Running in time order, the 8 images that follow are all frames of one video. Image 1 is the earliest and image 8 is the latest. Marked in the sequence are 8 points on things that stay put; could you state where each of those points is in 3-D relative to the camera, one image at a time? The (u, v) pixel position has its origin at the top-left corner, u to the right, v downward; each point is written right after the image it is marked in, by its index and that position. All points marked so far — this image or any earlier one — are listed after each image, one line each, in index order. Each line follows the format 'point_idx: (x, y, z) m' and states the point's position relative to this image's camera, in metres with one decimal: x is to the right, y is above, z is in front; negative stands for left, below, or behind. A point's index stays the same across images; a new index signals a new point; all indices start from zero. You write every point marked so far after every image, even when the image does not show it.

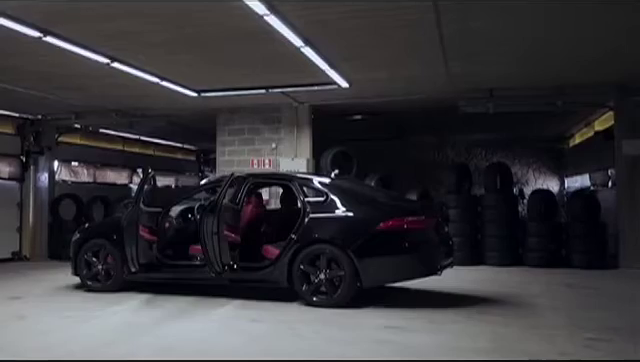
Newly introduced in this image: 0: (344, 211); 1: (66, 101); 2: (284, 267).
0: (+0.2, -0.3, +6.1) m
1: (-4.4, +1.4, +10.4) m
2: (-0.4, -0.9, +6.1) m
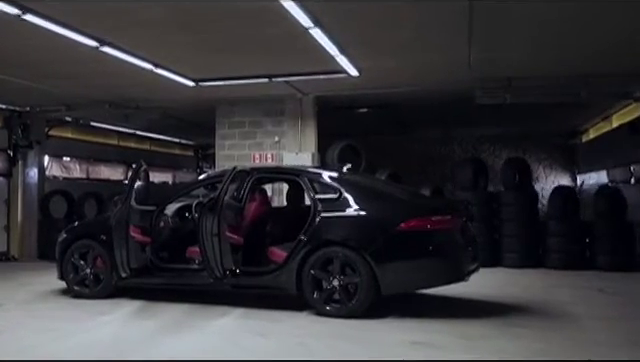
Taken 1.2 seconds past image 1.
0: (+0.3, -0.3, +5.4) m
1: (-4.3, +1.4, +9.8) m
2: (-0.2, -0.8, +5.5) m
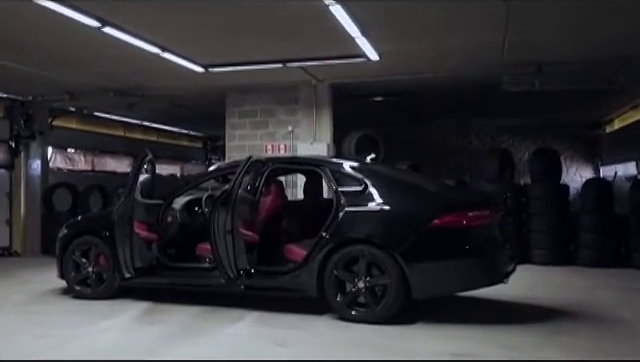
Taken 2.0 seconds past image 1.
0: (+0.5, -0.2, +4.9) m
1: (-4.1, +1.6, +9.3) m
2: (0.0, -0.8, +5.0) m
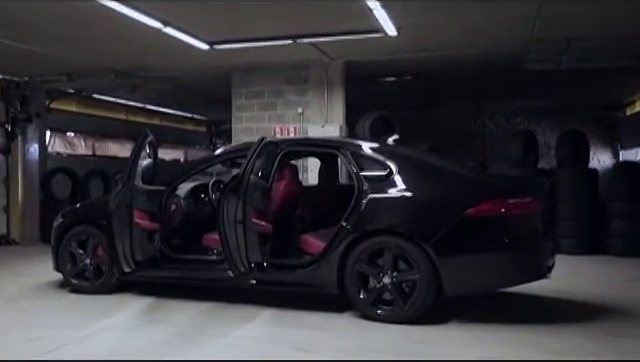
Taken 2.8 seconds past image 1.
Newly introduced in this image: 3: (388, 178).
0: (+0.6, -0.1, +4.4) m
1: (-3.9, +1.8, +8.7) m
2: (+0.1, -0.6, +4.5) m
3: (+0.5, 0.0, +4.5) m
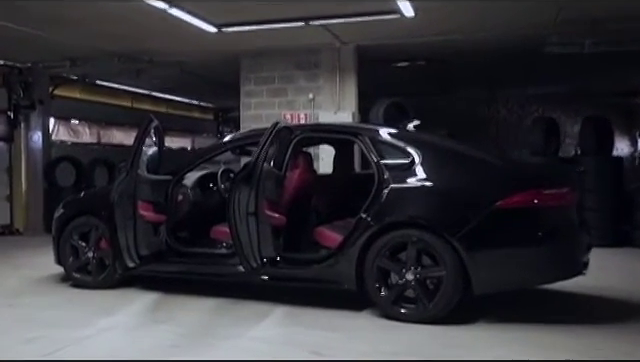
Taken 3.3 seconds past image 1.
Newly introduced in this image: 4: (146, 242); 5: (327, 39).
0: (+0.7, 0.0, +4.1) m
1: (-3.7, +2.0, +8.4) m
2: (+0.2, -0.6, +4.2) m
3: (+0.6, +0.1, +4.2) m
4: (-1.4, -0.5, +4.8) m
5: (+0.1, +1.9, +8.2) m
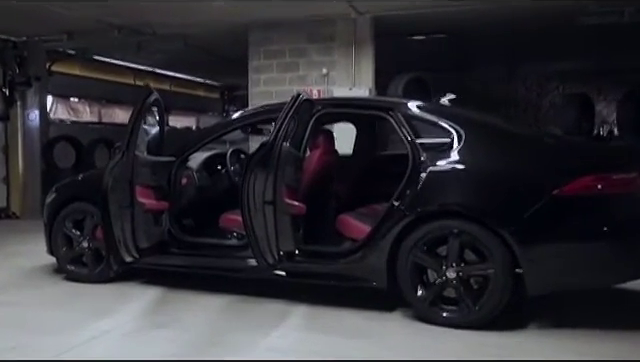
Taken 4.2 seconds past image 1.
0: (+0.9, +0.1, +3.5) m
1: (-3.5, +2.2, +7.8) m
2: (+0.4, -0.5, +3.6) m
3: (+0.8, +0.2, +3.6) m
4: (-1.2, -0.4, +4.3) m
5: (+0.3, +2.2, +7.5) m
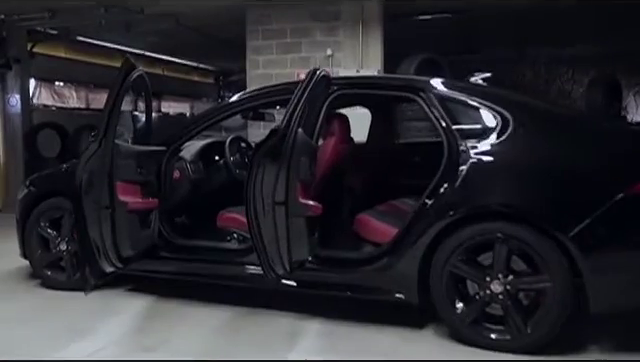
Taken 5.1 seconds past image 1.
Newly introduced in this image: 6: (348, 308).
0: (+1.0, +0.1, +2.9) m
1: (-3.5, +2.3, +7.2) m
2: (+0.5, -0.4, +3.0) m
3: (+0.9, +0.2, +3.0) m
4: (-1.2, -0.3, +3.7) m
5: (+0.3, +2.3, +6.9) m
6: (+0.2, -0.7, +3.6) m
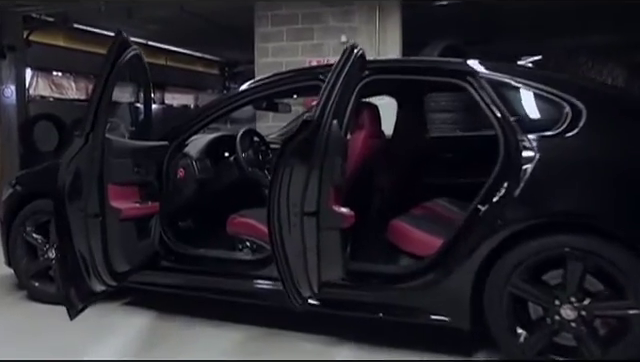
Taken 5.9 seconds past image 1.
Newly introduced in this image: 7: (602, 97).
0: (+1.1, +0.1, +2.4) m
1: (-3.3, +2.4, +6.7) m
2: (+0.6, -0.4, +2.5) m
3: (+1.0, +0.2, +2.5) m
4: (-1.0, -0.3, +3.2) m
5: (+0.5, +2.3, +6.4) m
6: (+0.3, -0.7, +3.1) m
7: (+1.2, +0.4, +2.6) m
